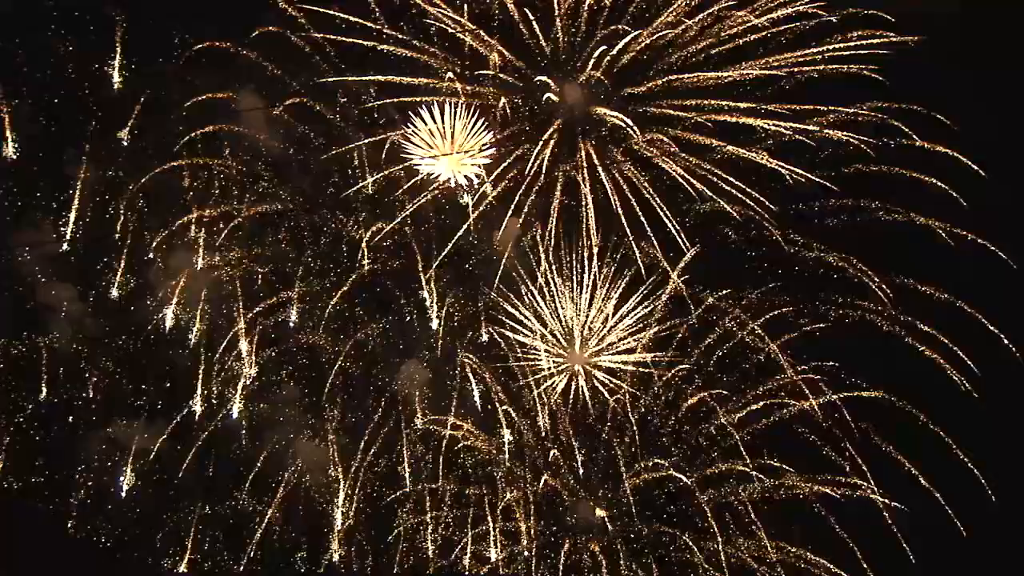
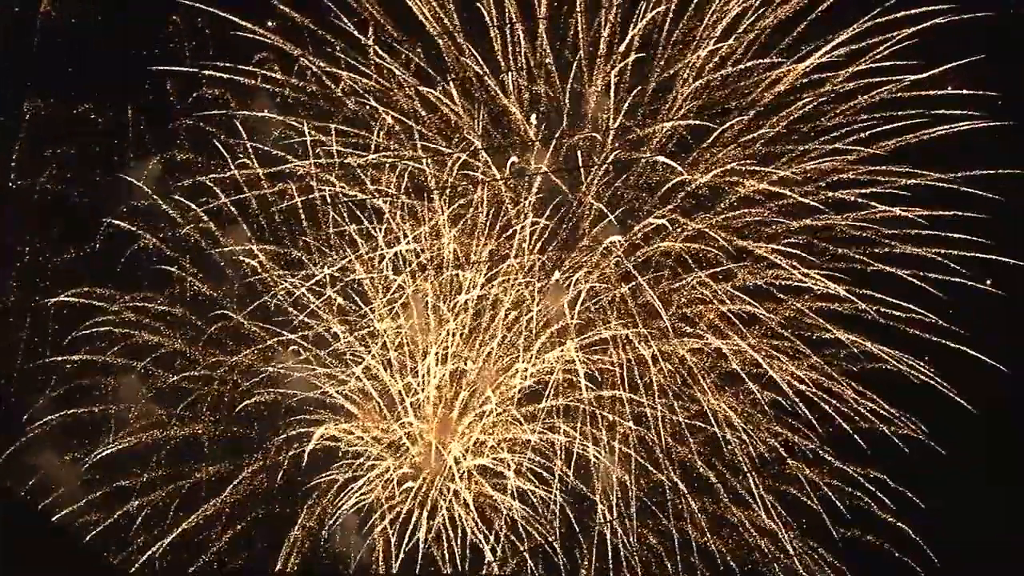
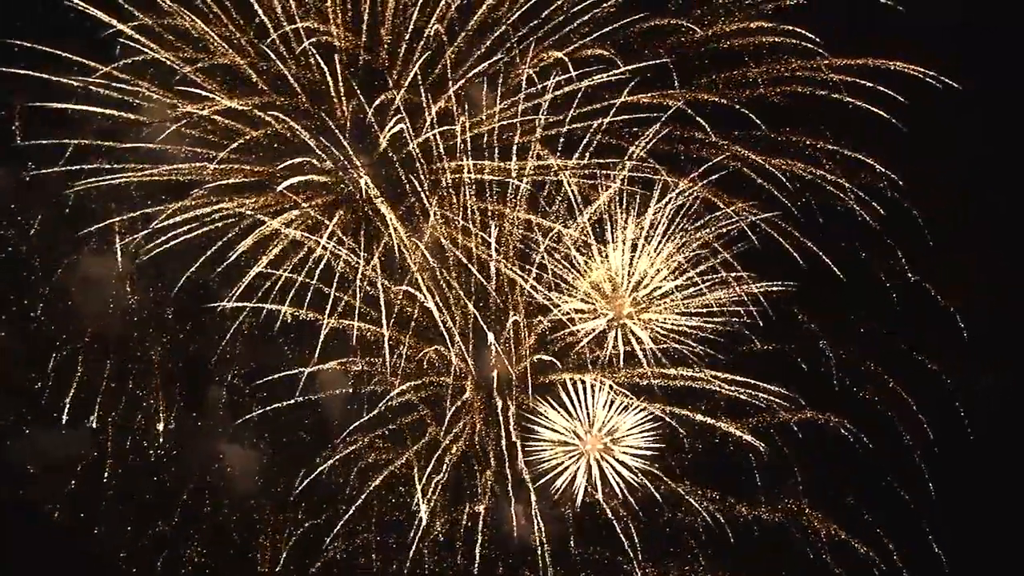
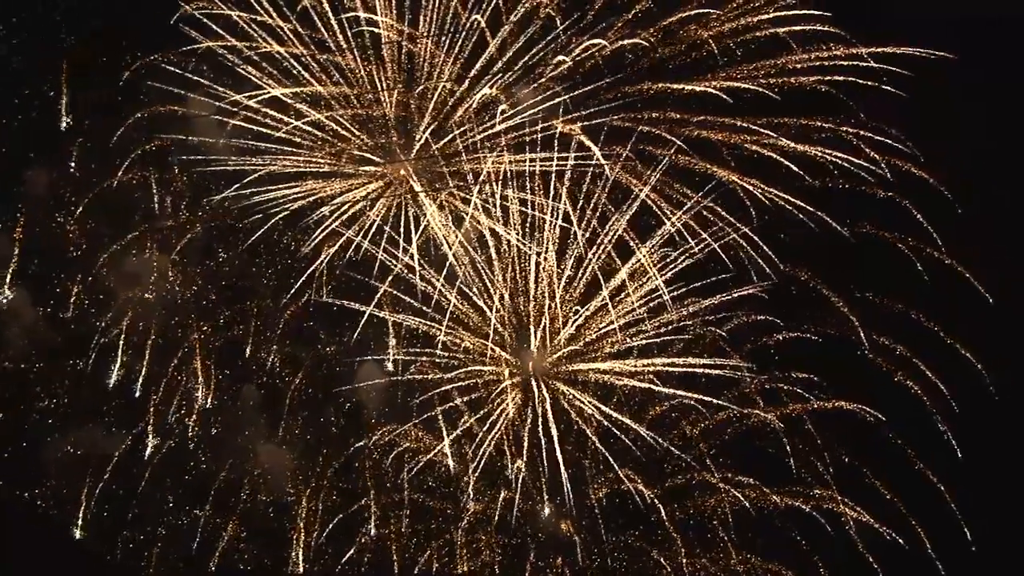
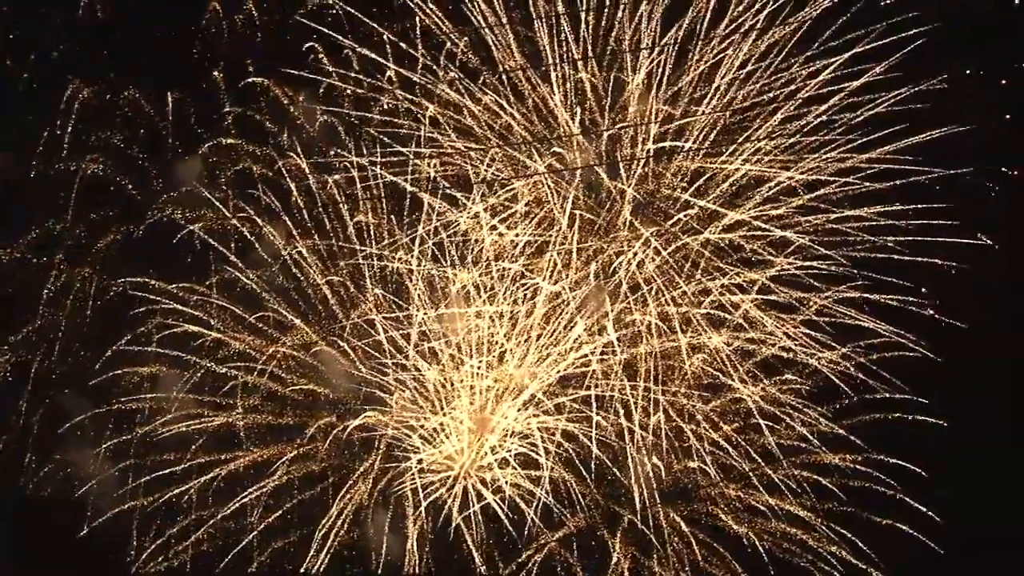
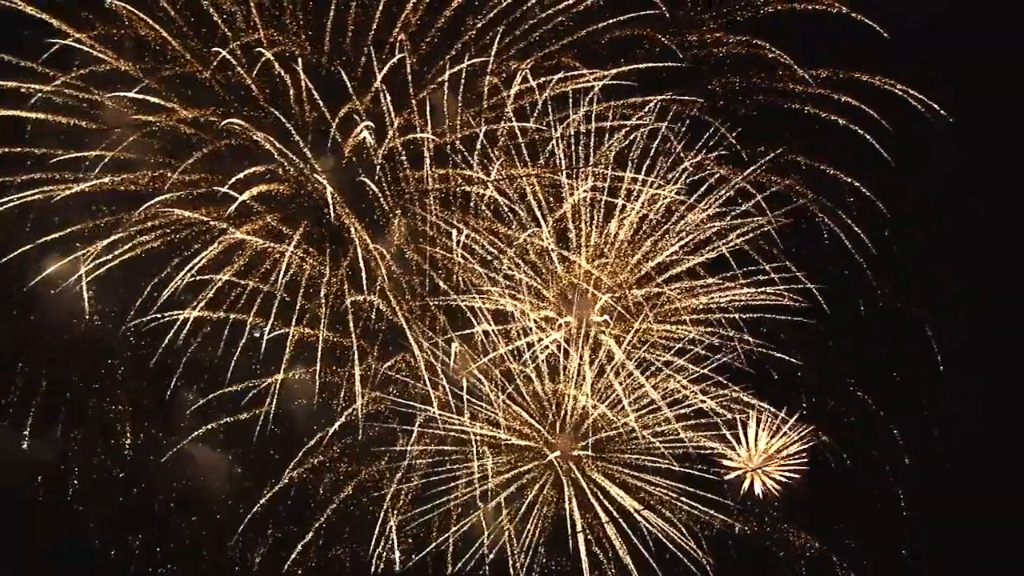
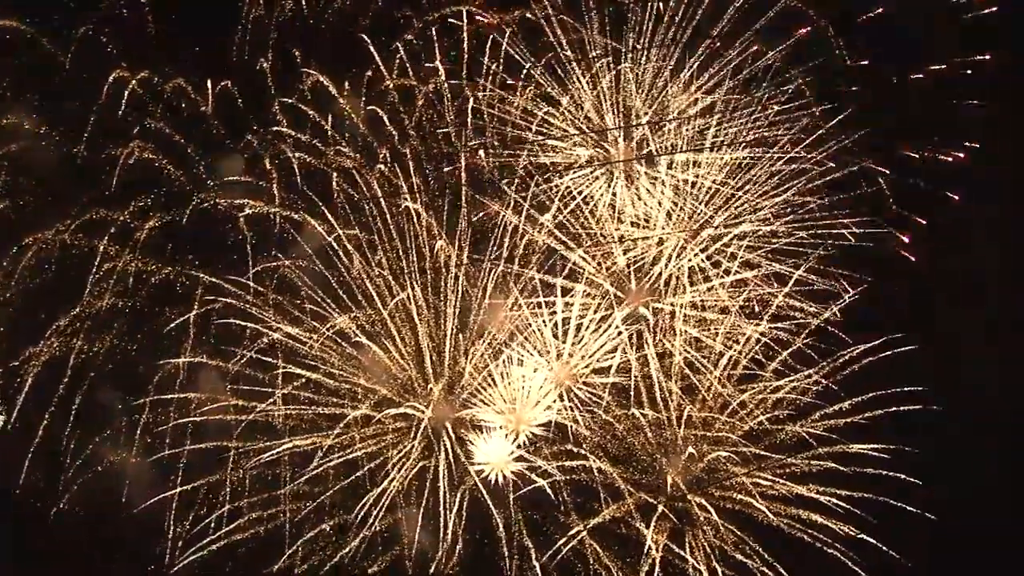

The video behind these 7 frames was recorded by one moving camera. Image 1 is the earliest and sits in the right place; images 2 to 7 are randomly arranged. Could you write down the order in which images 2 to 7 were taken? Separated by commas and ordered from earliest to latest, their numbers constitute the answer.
4, 3, 6, 7, 5, 2
